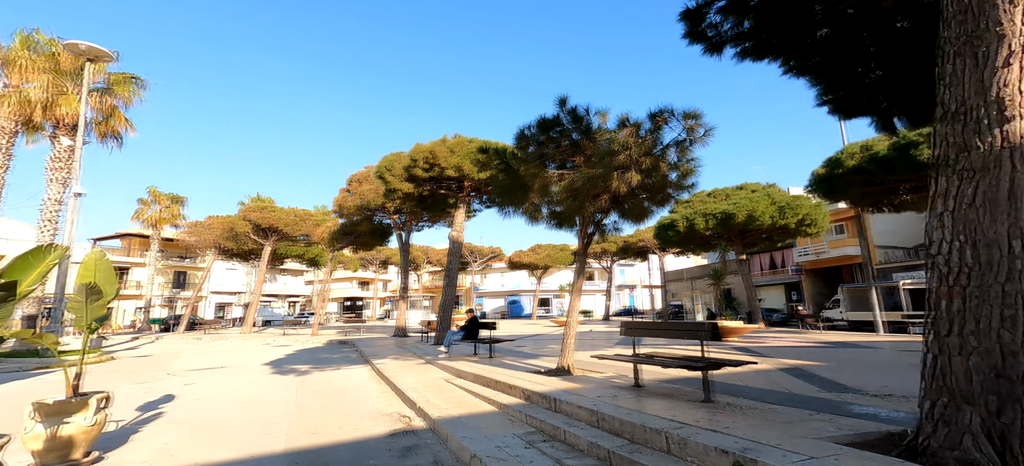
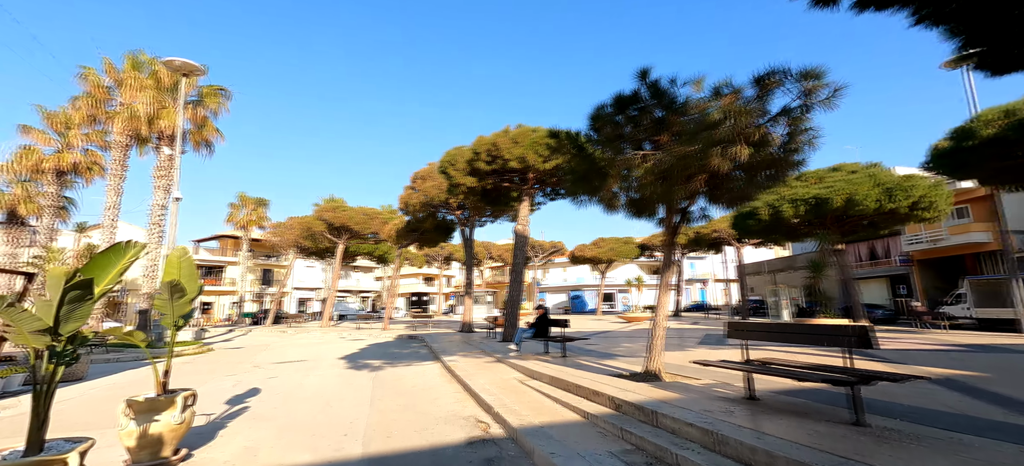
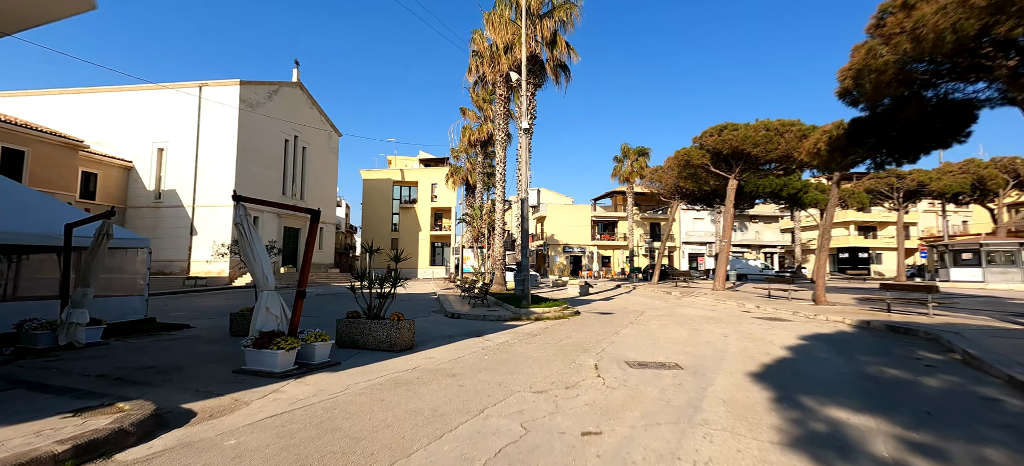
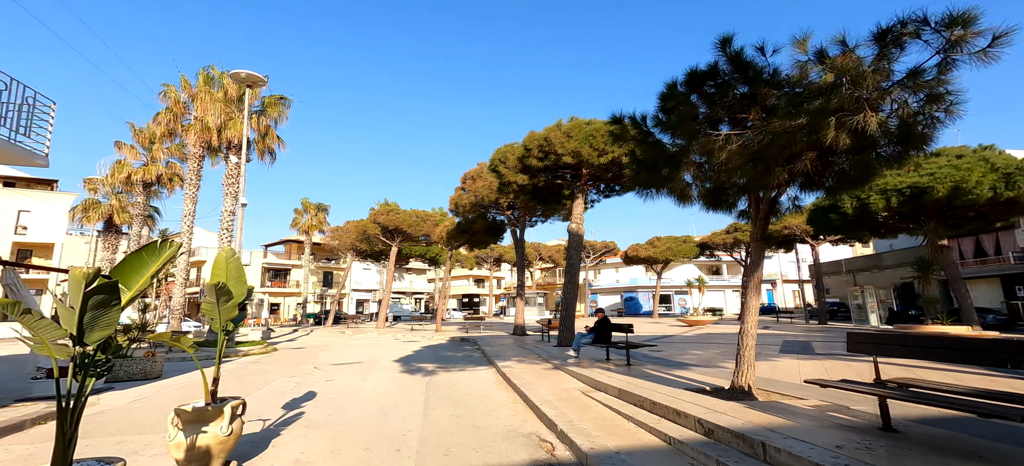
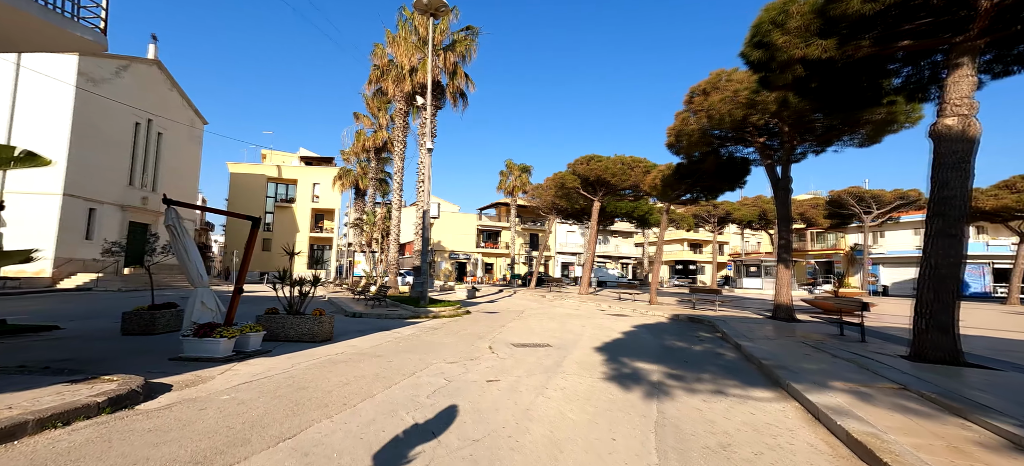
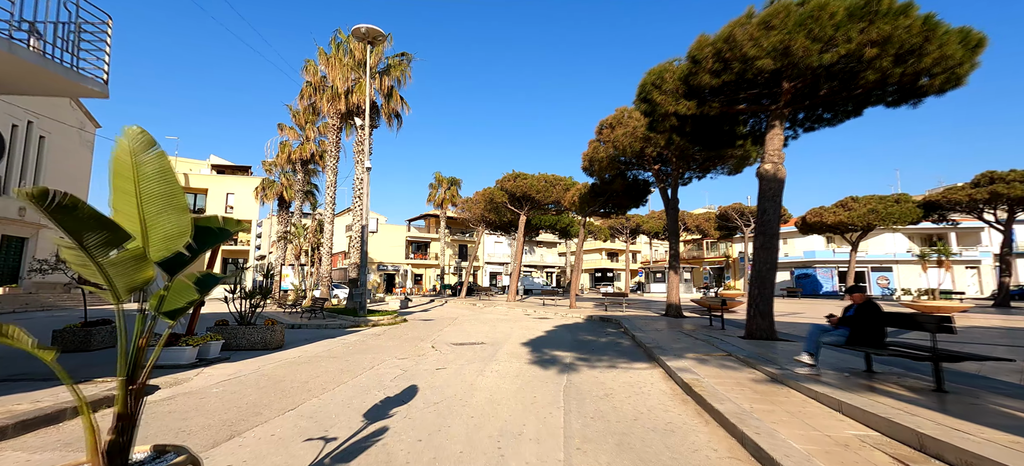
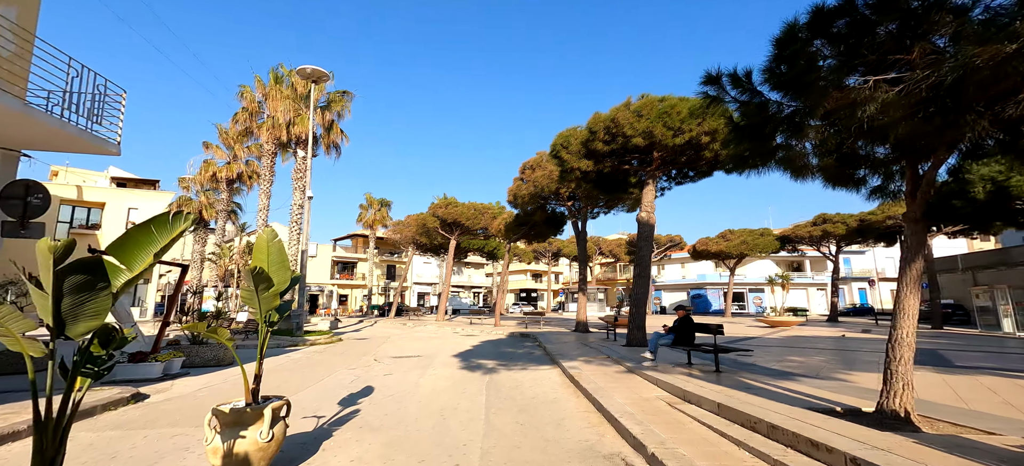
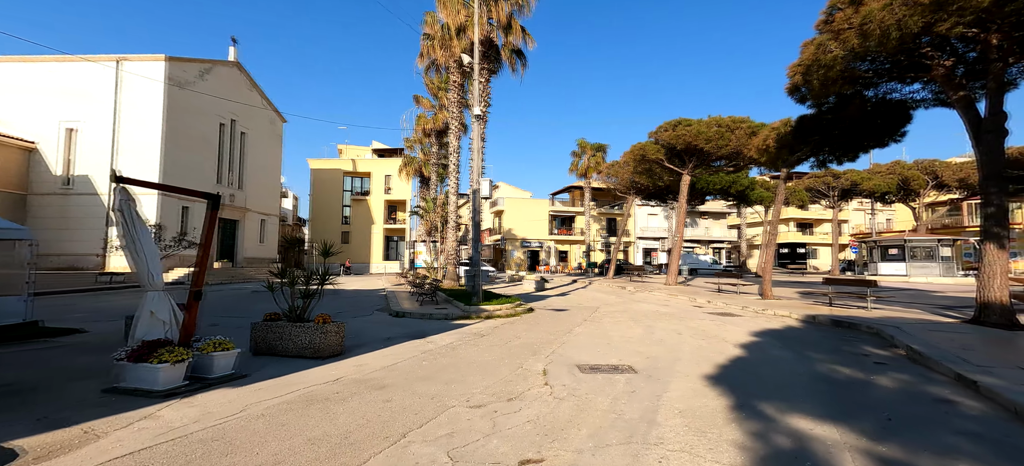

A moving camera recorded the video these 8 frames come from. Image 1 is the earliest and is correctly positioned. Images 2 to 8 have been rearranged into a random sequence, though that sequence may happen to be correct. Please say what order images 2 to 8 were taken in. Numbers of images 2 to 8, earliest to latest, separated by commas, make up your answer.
2, 4, 7, 6, 5, 3, 8
